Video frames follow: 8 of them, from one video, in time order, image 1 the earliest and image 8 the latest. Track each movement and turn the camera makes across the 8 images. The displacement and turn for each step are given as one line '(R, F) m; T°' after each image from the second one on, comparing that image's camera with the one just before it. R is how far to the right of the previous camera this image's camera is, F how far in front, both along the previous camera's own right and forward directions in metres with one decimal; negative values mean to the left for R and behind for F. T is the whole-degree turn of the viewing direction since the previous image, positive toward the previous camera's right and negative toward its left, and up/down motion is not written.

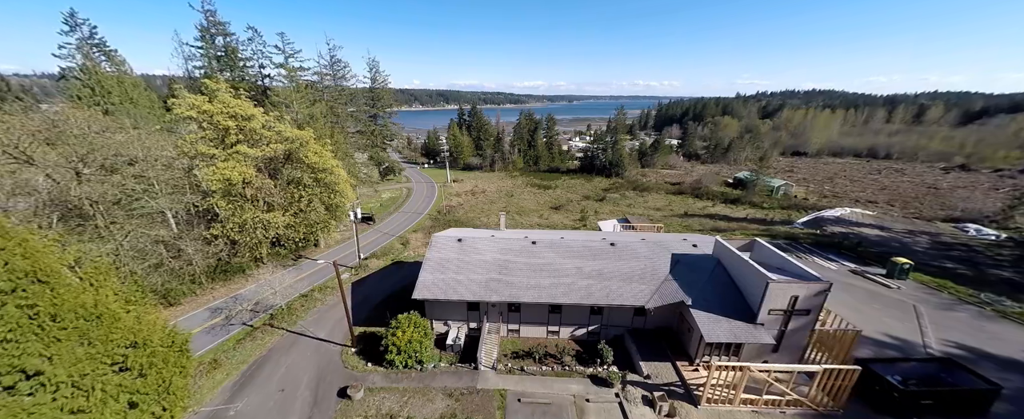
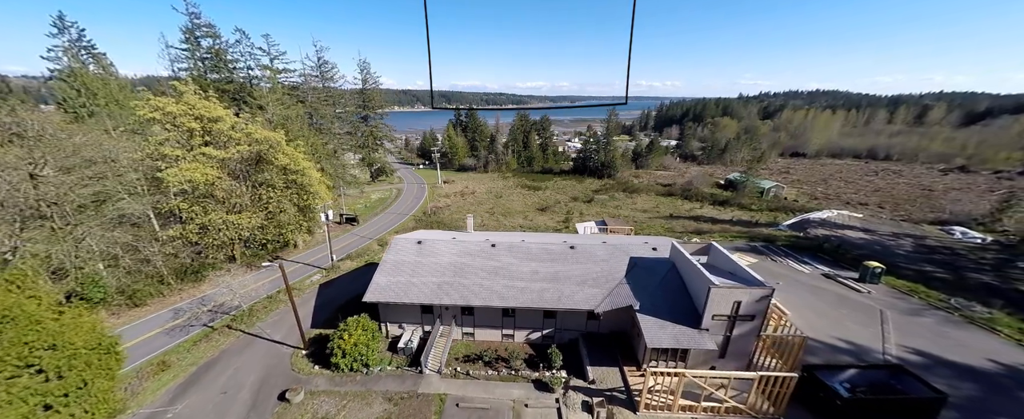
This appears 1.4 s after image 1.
(+2.5, +0.1) m; -1°
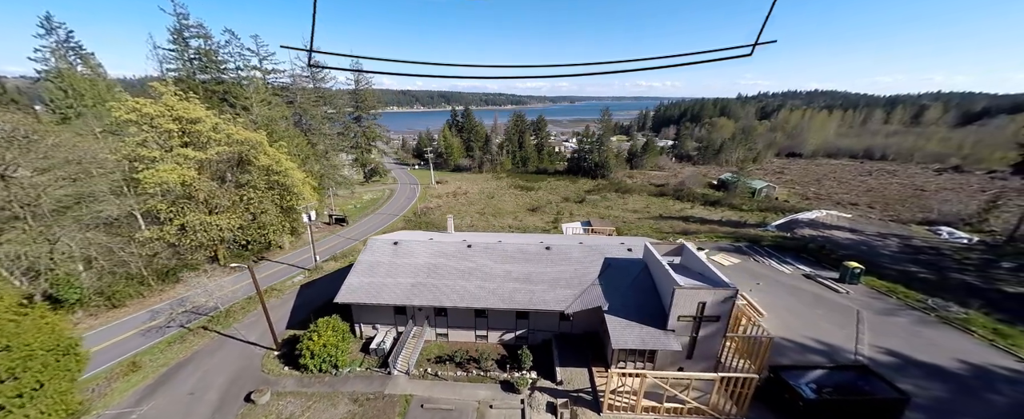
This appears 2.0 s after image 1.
(+1.4, 0.0) m; 0°
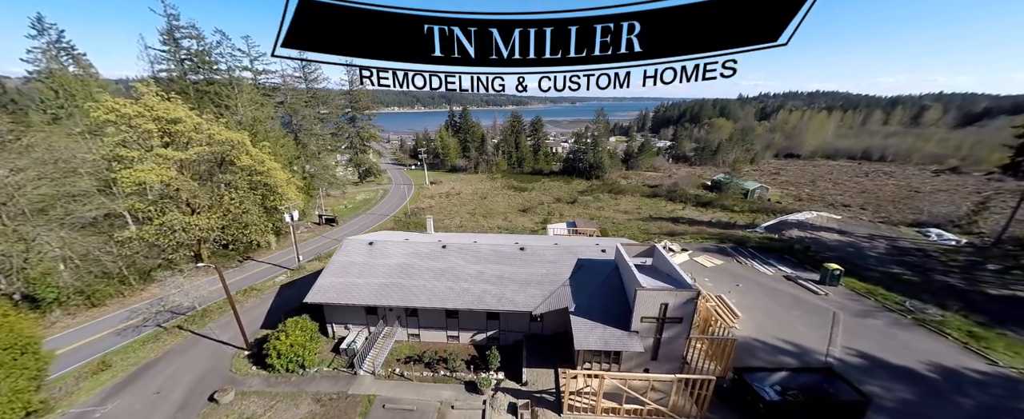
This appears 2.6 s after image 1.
(+1.6, 0.0) m; 0°
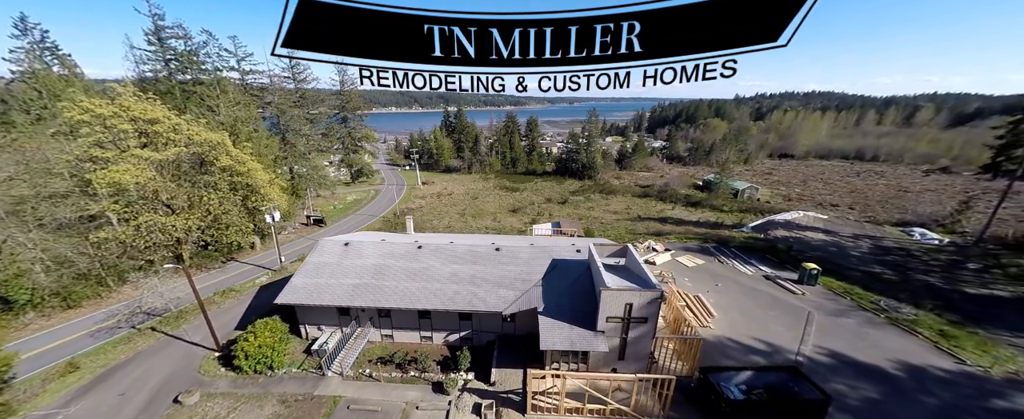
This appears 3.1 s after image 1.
(+1.3, 0.0) m; 0°
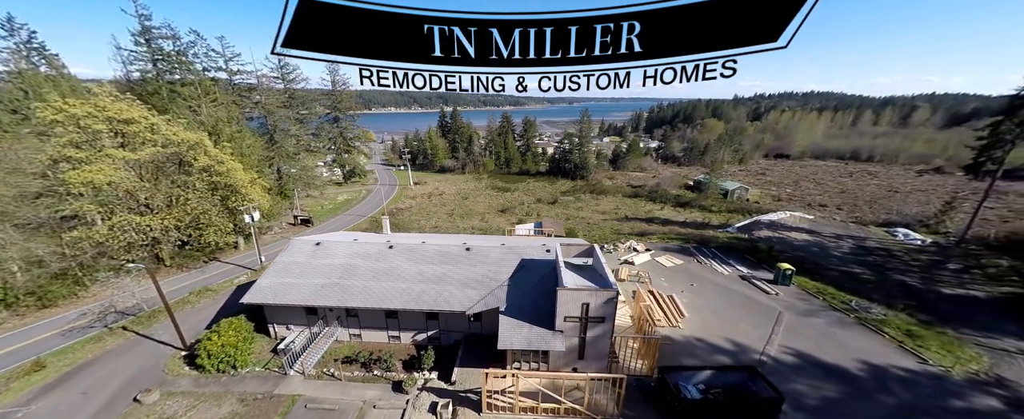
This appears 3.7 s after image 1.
(+1.7, -0.1) m; 0°
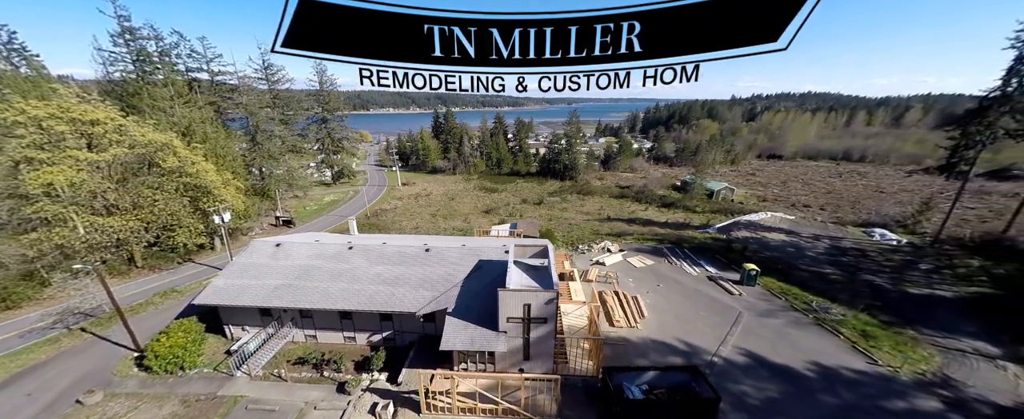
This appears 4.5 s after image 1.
(+2.3, 0.0) m; 0°
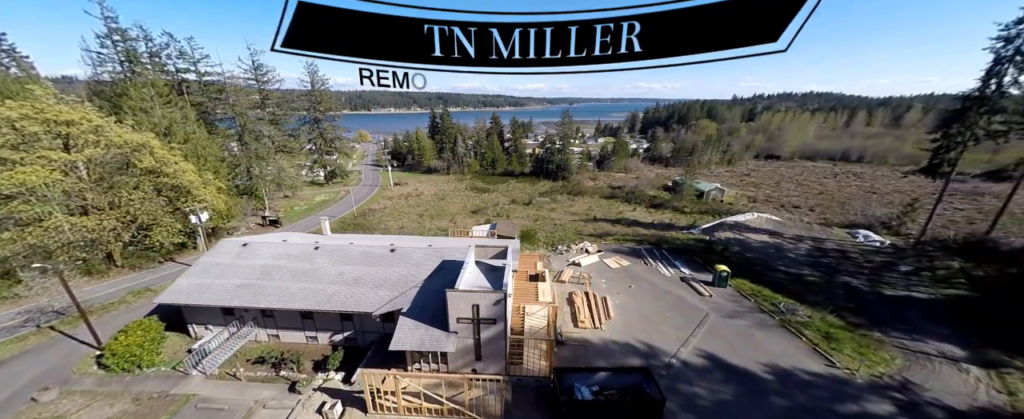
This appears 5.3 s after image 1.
(+2.2, 0.0) m; 0°
